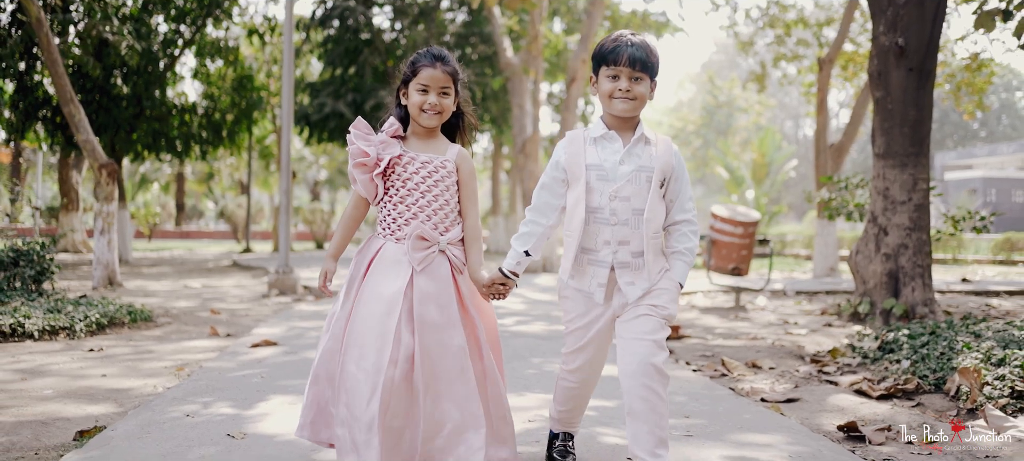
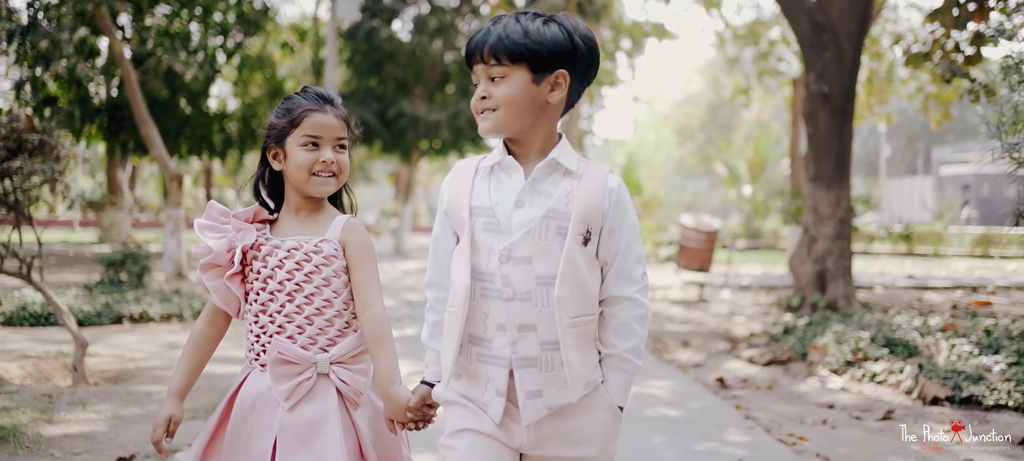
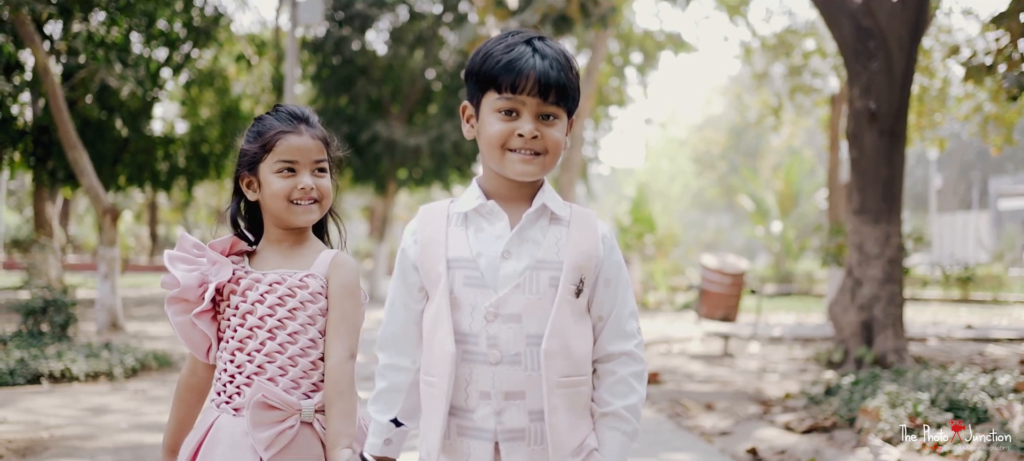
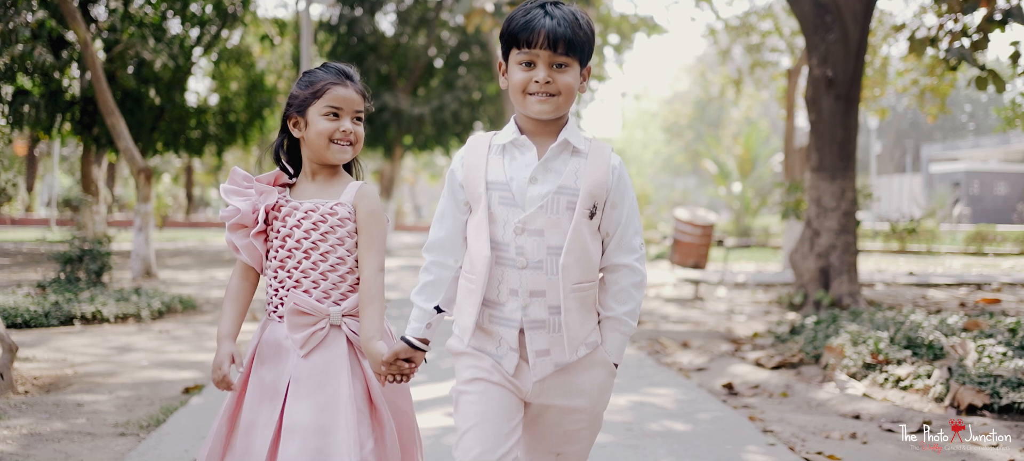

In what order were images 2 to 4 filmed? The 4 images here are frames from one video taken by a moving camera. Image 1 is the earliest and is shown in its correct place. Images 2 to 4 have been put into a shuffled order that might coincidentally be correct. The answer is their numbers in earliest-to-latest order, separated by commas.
4, 3, 2
